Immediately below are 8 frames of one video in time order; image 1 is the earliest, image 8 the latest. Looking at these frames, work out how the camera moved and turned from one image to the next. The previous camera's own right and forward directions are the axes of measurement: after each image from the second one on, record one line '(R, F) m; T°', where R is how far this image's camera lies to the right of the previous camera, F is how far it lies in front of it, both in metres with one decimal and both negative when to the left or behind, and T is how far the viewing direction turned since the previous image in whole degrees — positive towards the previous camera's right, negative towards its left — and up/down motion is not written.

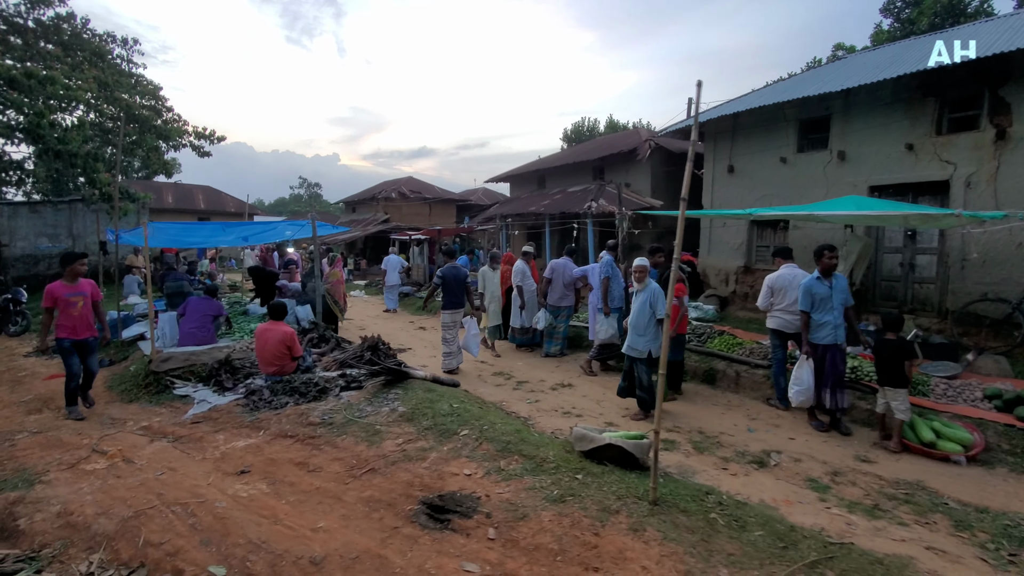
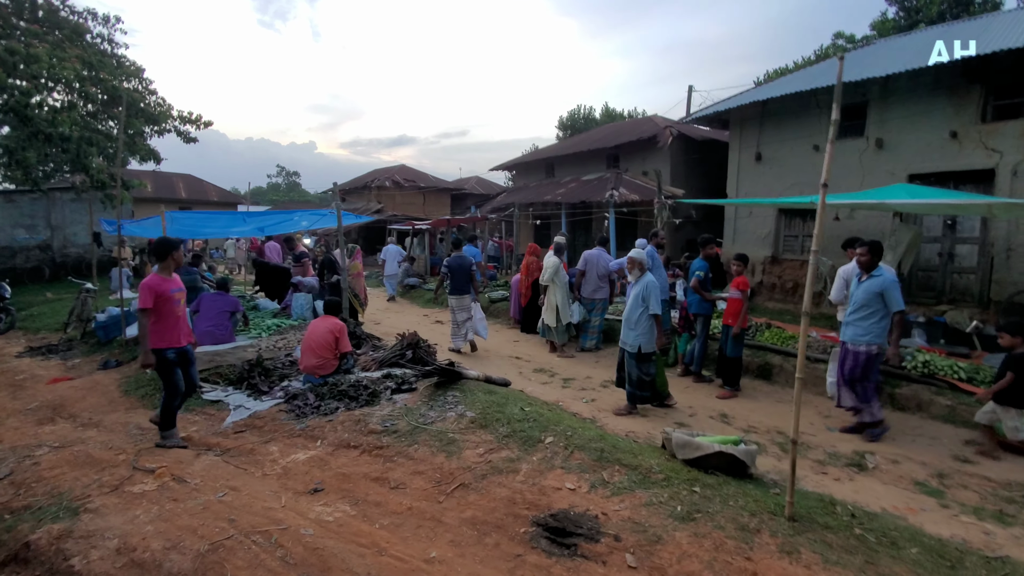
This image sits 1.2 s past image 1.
(-1.0, +0.4) m; +2°
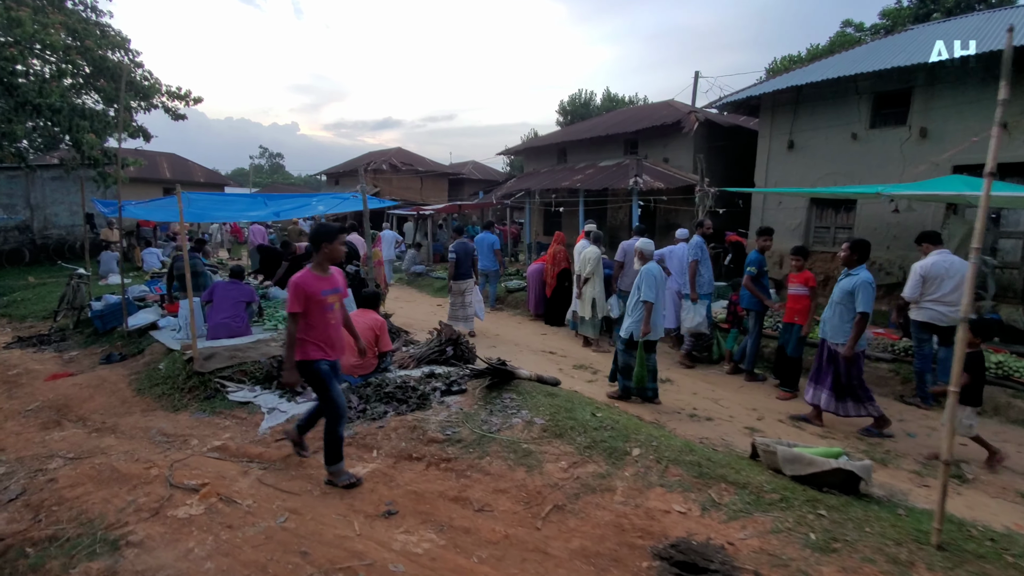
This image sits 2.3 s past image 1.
(-0.8, +0.5) m; +2°
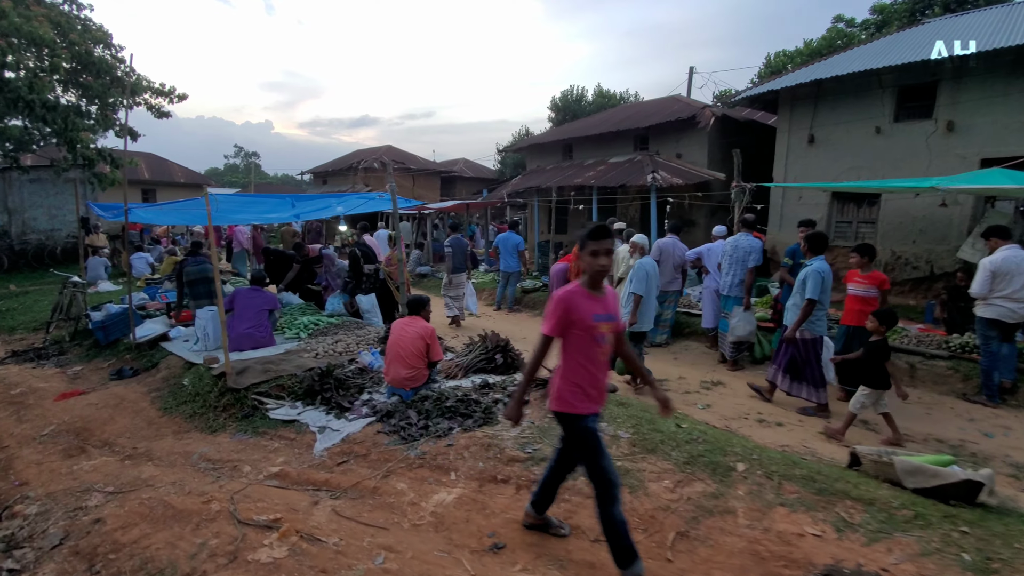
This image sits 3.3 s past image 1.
(-0.8, +0.3) m; +2°
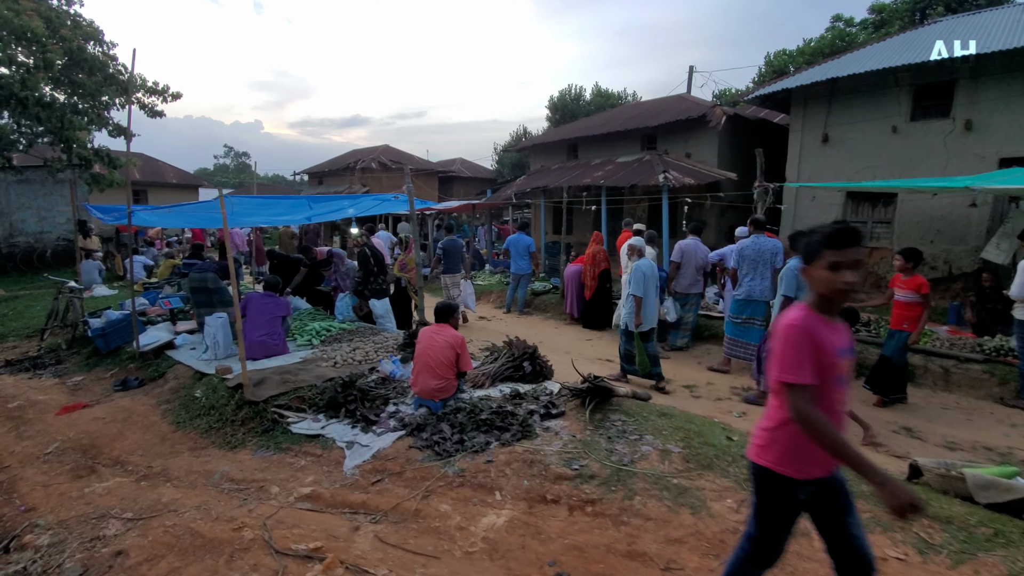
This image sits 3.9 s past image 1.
(-0.4, +0.2) m; +1°
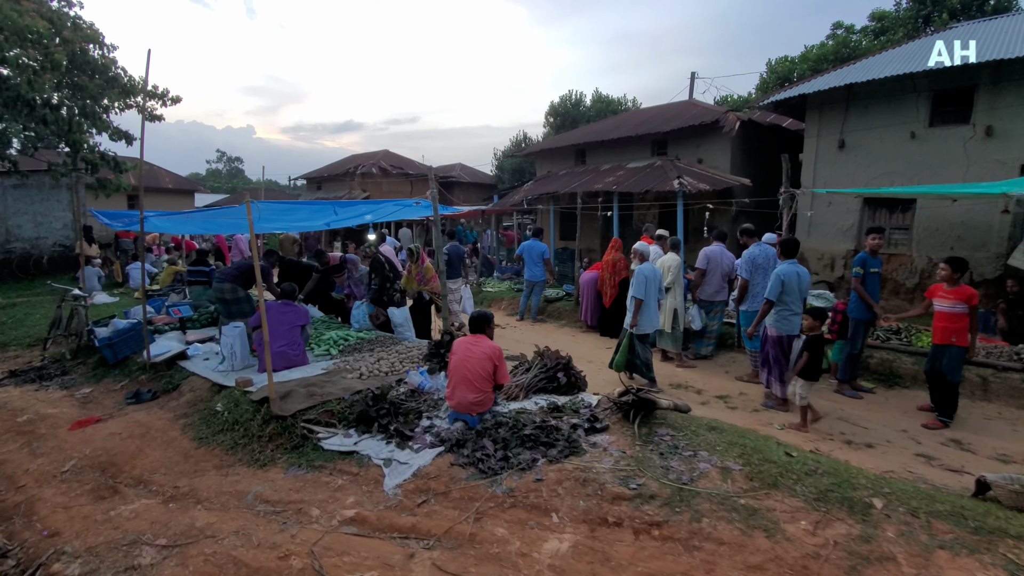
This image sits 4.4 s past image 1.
(-0.5, +0.2) m; +1°
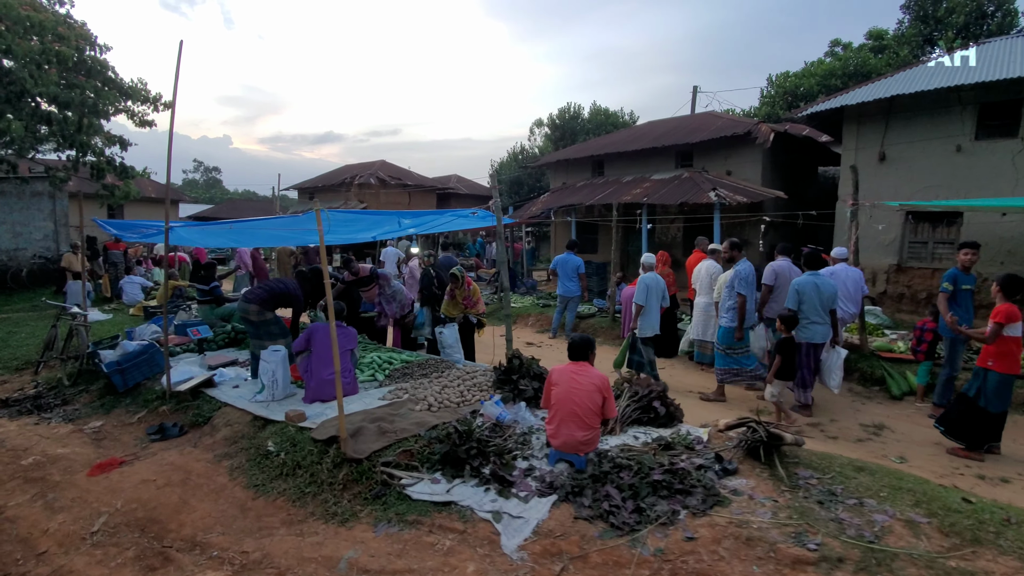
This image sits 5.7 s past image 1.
(-1.1, +0.6) m; +2°
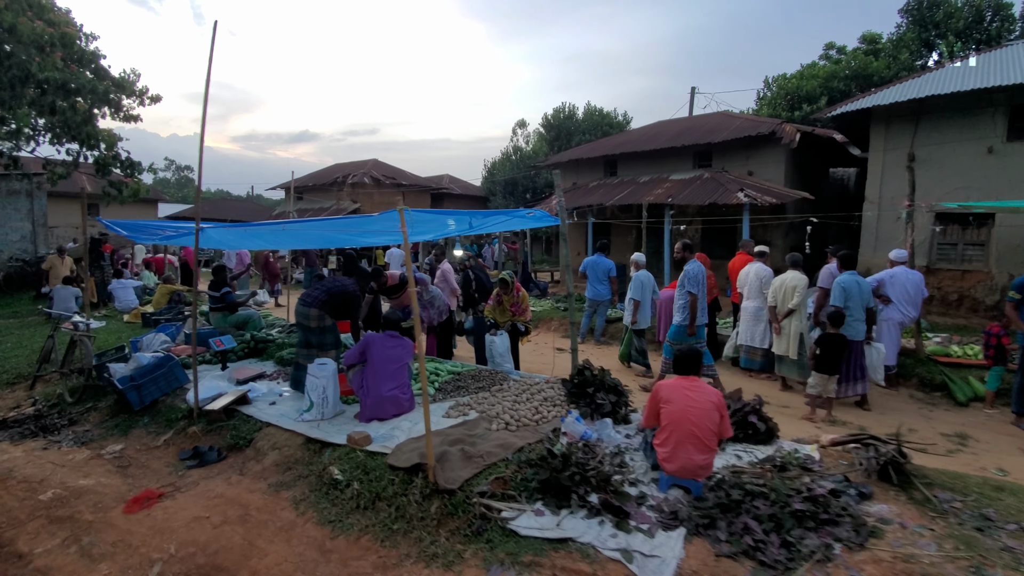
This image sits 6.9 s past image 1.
(-1.0, +0.5) m; +3°
